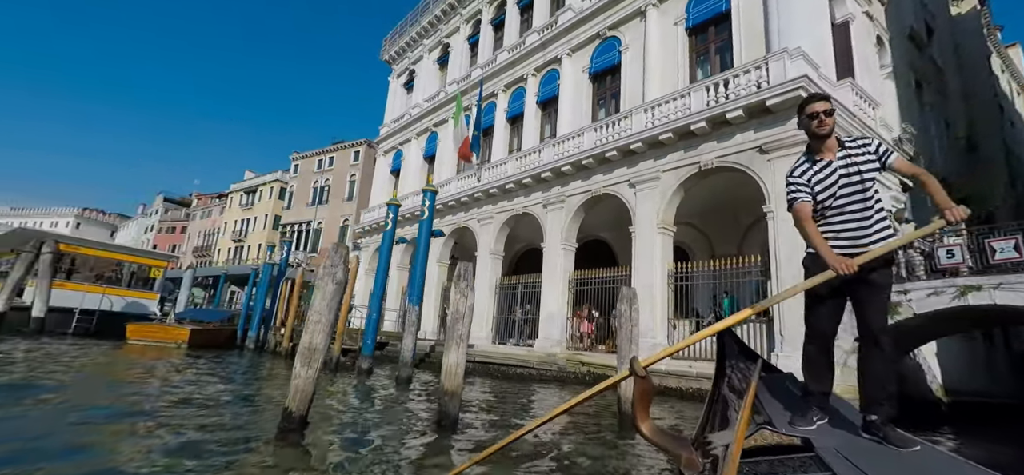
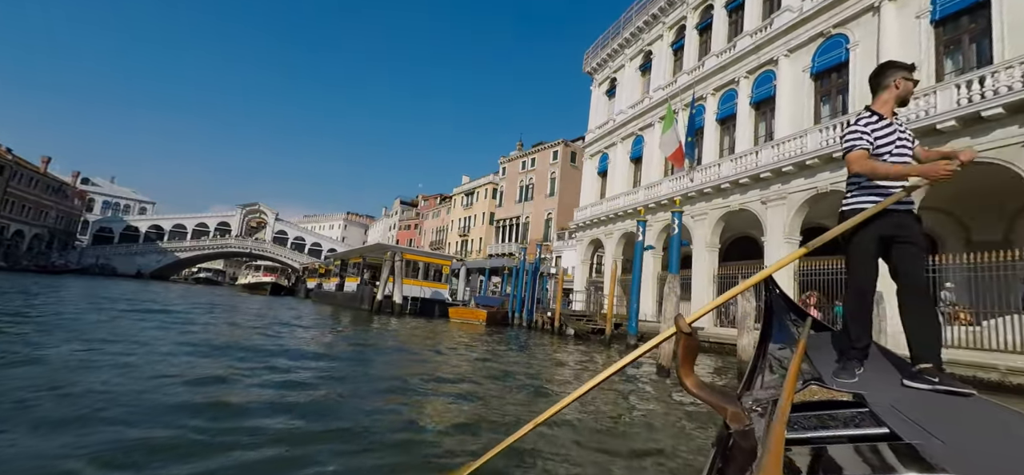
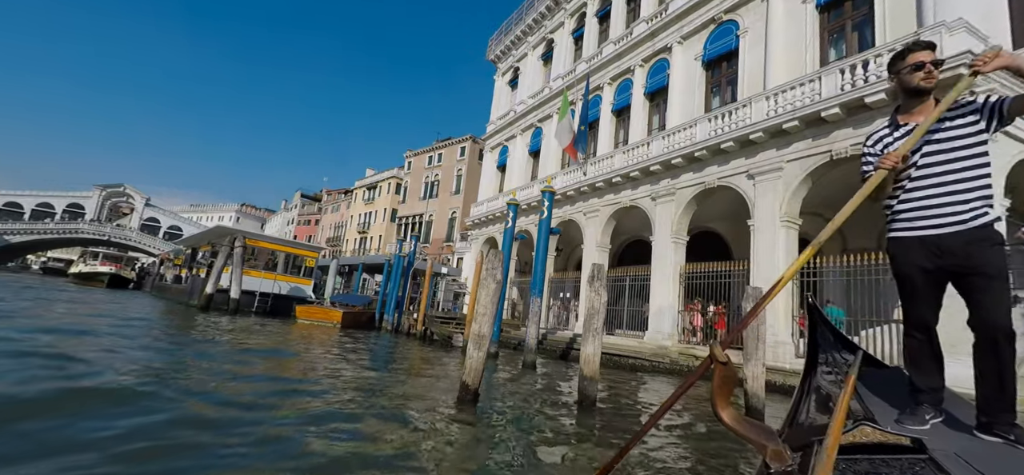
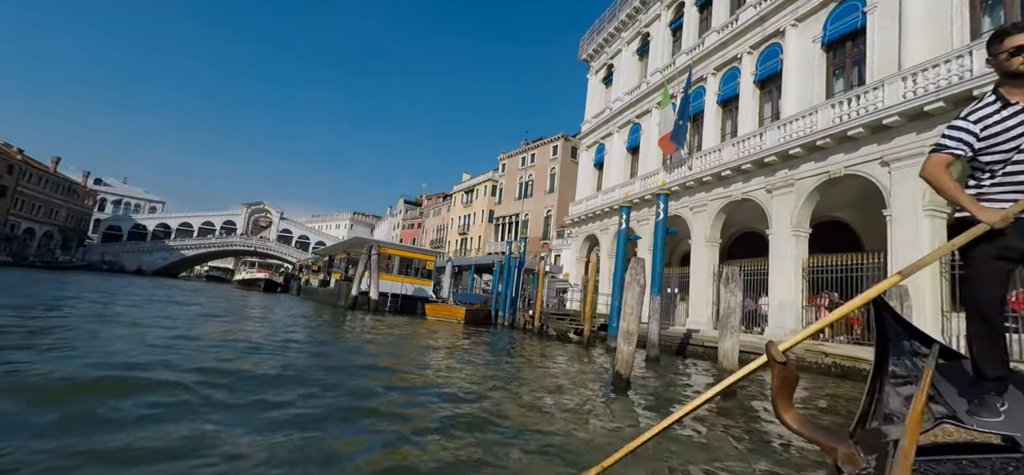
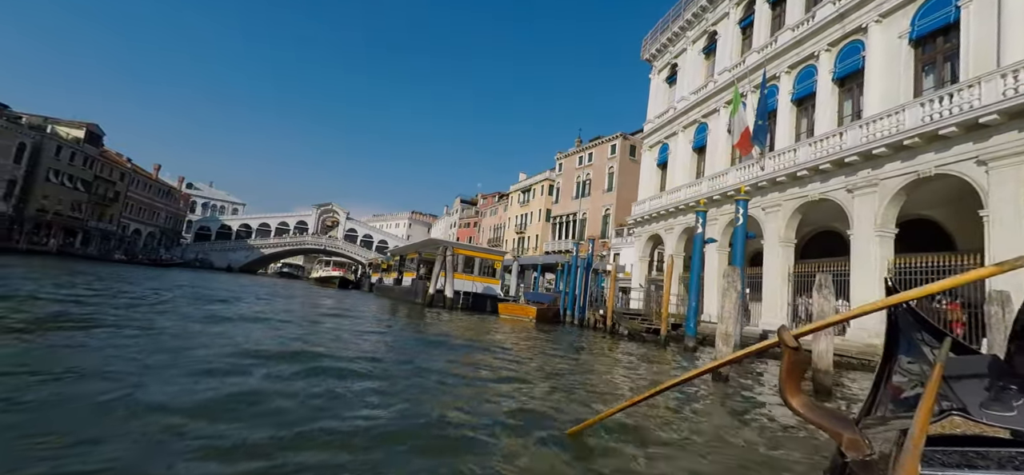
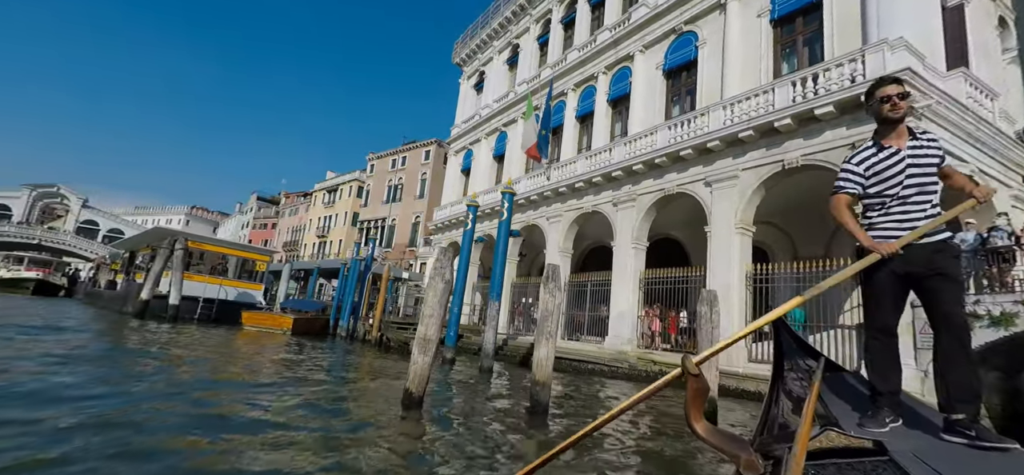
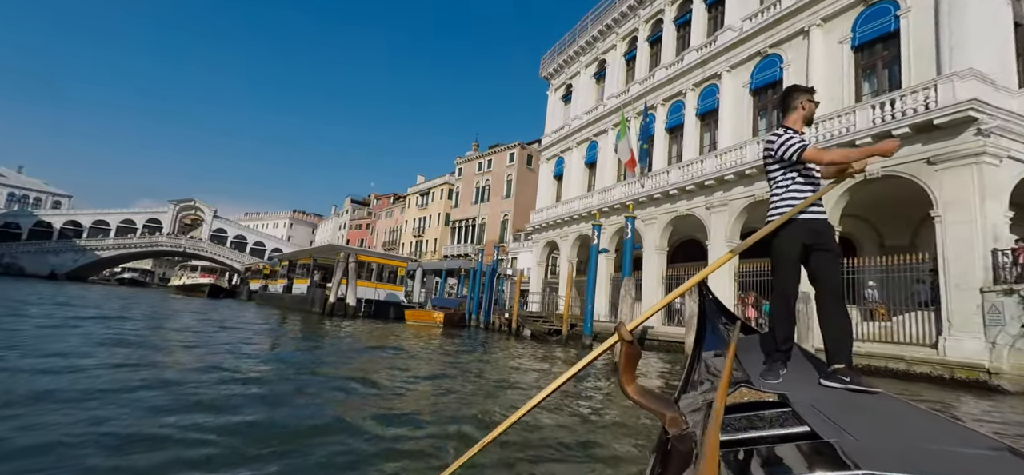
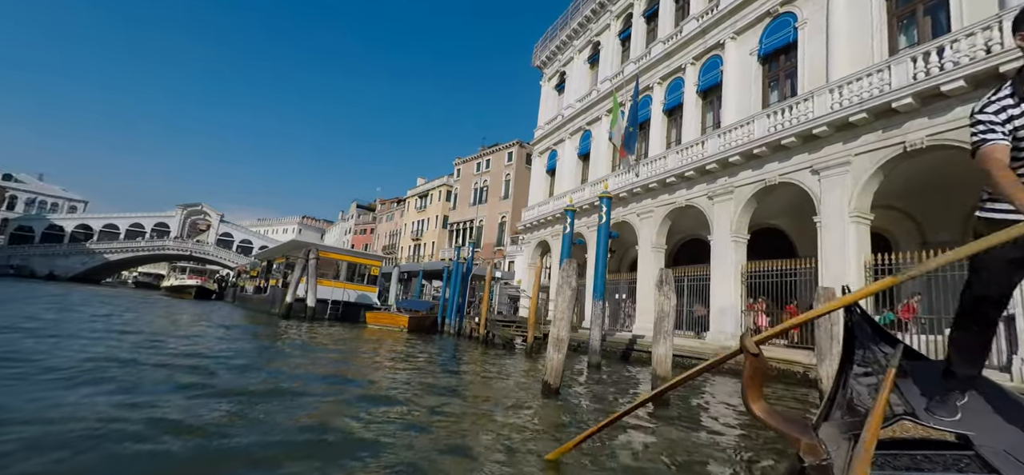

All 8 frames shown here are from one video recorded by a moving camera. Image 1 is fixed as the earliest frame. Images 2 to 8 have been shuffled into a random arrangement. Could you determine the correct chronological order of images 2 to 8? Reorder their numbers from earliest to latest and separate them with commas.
6, 3, 8, 4, 5, 2, 7
